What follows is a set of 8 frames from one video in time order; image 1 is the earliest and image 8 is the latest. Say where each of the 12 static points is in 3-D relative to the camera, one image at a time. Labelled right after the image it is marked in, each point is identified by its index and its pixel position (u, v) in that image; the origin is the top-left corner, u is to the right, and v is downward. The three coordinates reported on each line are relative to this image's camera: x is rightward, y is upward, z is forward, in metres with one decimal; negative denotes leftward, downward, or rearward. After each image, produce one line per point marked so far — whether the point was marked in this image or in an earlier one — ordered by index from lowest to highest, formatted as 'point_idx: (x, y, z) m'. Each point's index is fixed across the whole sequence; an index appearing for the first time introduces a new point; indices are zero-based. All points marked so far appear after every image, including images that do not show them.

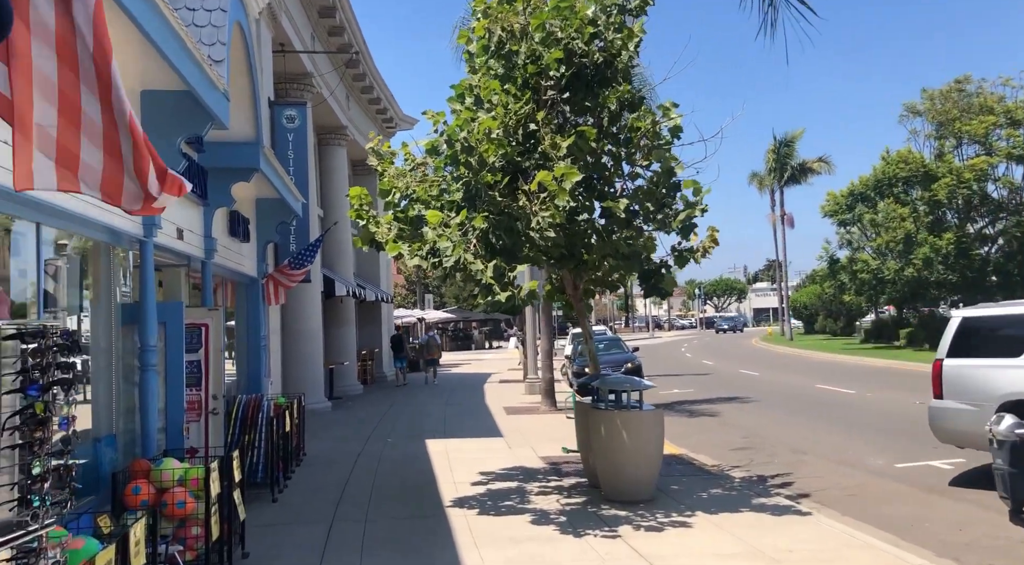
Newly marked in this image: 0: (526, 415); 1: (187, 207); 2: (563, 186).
0: (+0.3, -2.4, +17.7) m
1: (-3.2, +0.7, +9.5) m
2: (+0.5, +0.9, +8.5) m
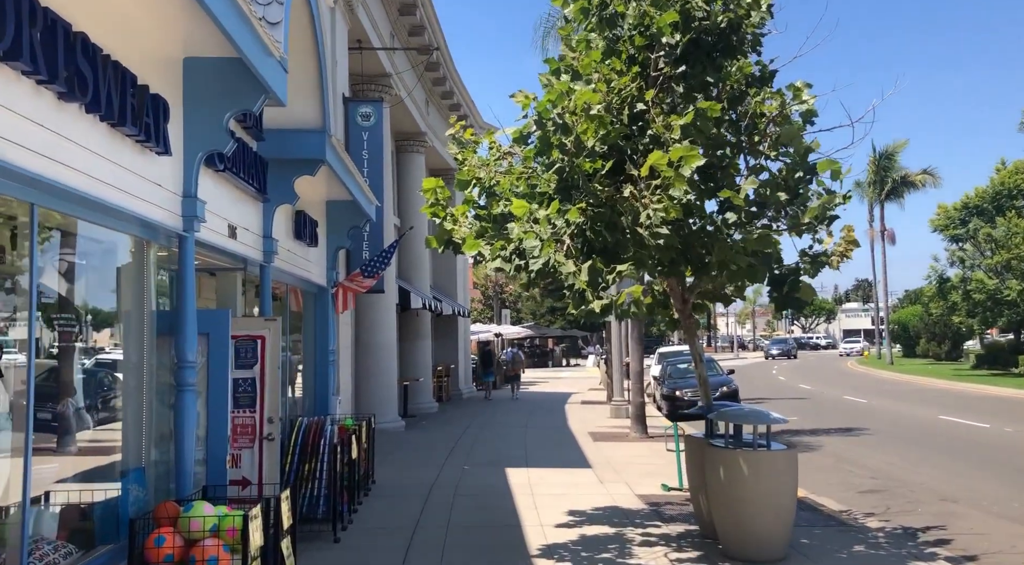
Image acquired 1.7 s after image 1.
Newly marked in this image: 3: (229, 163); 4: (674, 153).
0: (+1.7, -2.6, +16.1) m
1: (-2.3, +0.7, +8.3) m
2: (+1.2, +0.8, +7.0) m
3: (-2.2, +0.9, +7.4) m
4: (+1.2, +1.0, +7.0) m
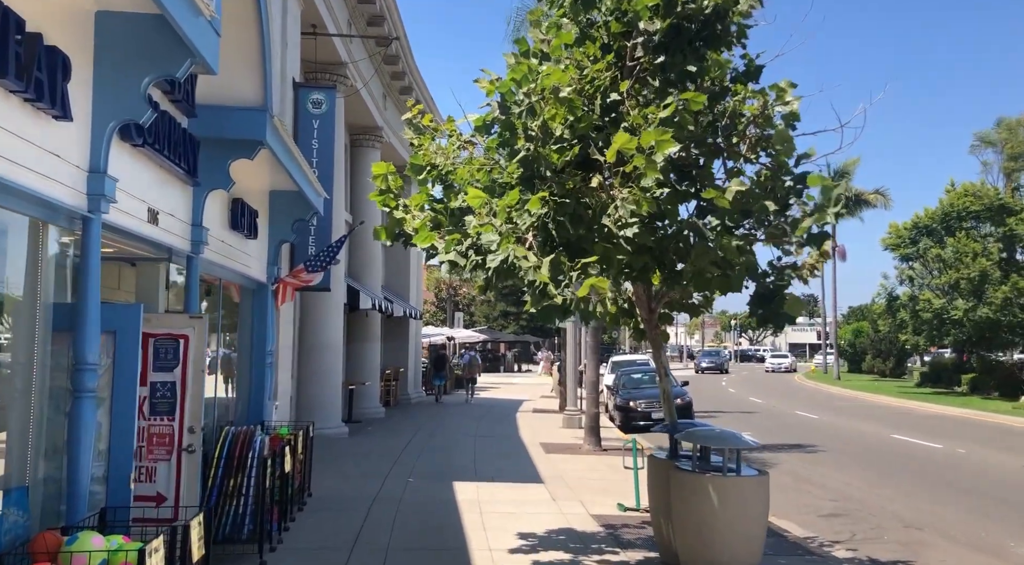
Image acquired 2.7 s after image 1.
0: (+0.9, -2.7, +15.4) m
1: (-2.6, +0.7, +7.4) m
2: (+1.0, +0.8, +6.3) m
3: (-2.4, +1.0, +6.5) m
4: (+0.9, +0.9, +6.2) m
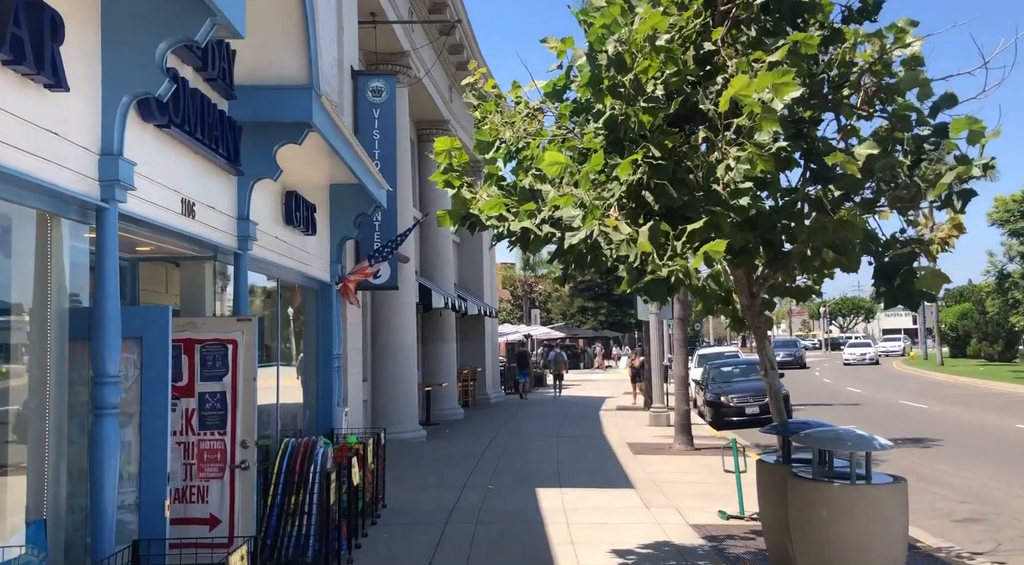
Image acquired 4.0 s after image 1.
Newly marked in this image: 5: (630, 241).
0: (+2.2, -2.6, +14.4) m
1: (-2.1, +0.7, +6.7) m
2: (+1.4, +0.9, +5.2) m
3: (-2.0, +1.0, +5.8) m
4: (+1.3, +1.0, +5.2) m
5: (+0.7, +0.2, +5.4) m
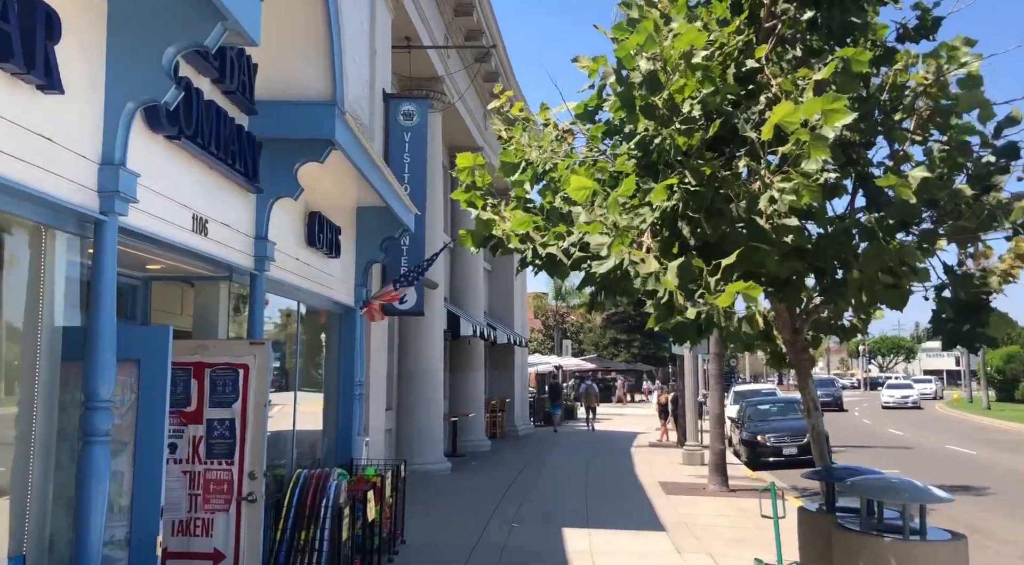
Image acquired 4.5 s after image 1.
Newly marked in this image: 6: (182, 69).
0: (+2.5, -3.0, +13.8) m
1: (-1.9, +0.6, +6.4) m
2: (+1.5, +0.7, +4.8) m
3: (-1.8, +0.9, +5.5) m
4: (+1.5, +0.9, +4.8) m
5: (+0.8, 0.0, +5.0) m
6: (-2.0, +1.3, +5.7) m
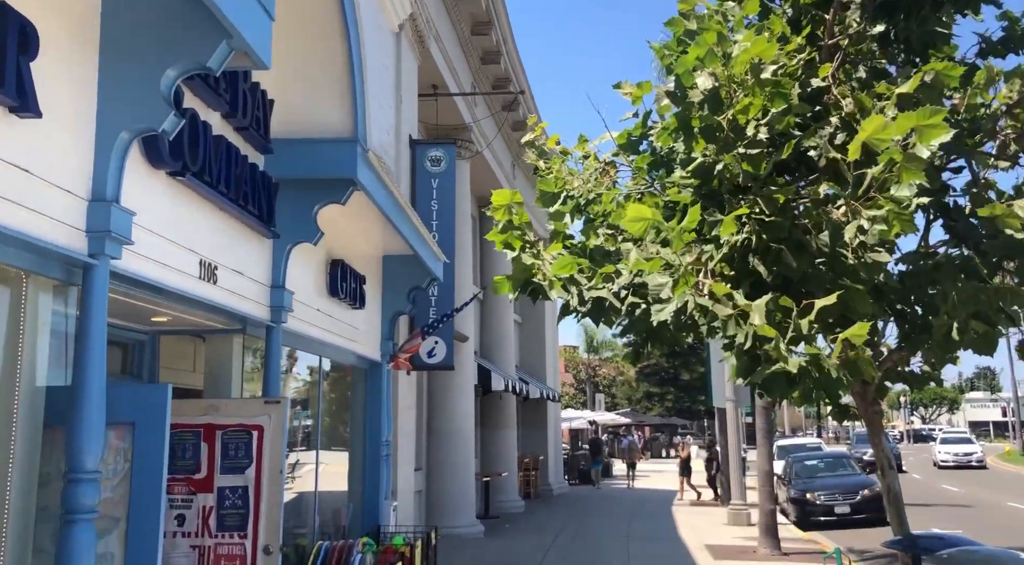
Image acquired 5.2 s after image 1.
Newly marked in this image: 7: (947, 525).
0: (+3.0, -3.7, +12.9) m
1: (-1.7, +0.3, +5.8) m
2: (+1.7, +0.5, +4.2) m
3: (-1.6, +0.6, +5.0) m
4: (+1.7, +0.7, +4.2) m
5: (+1.0, -0.2, +4.4) m
6: (-1.7, +1.0, +5.2) m
7: (+7.7, -4.3, +17.2) m
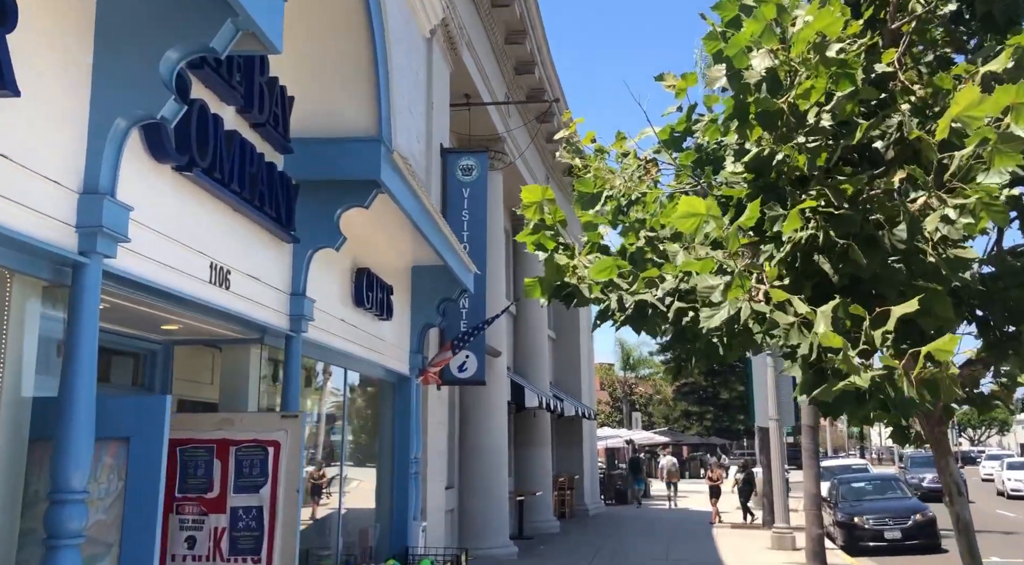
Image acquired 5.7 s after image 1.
0: (+3.5, -3.9, +12.3) m
1: (-1.5, +0.3, +5.5) m
2: (+1.9, +0.5, +3.7) m
3: (-1.5, +0.6, +4.6) m
4: (+1.8, +0.7, +3.7) m
5: (+1.1, -0.2, +3.9) m
6: (-1.6, +1.0, +4.9) m
7: (+8.3, -4.5, +16.5) m
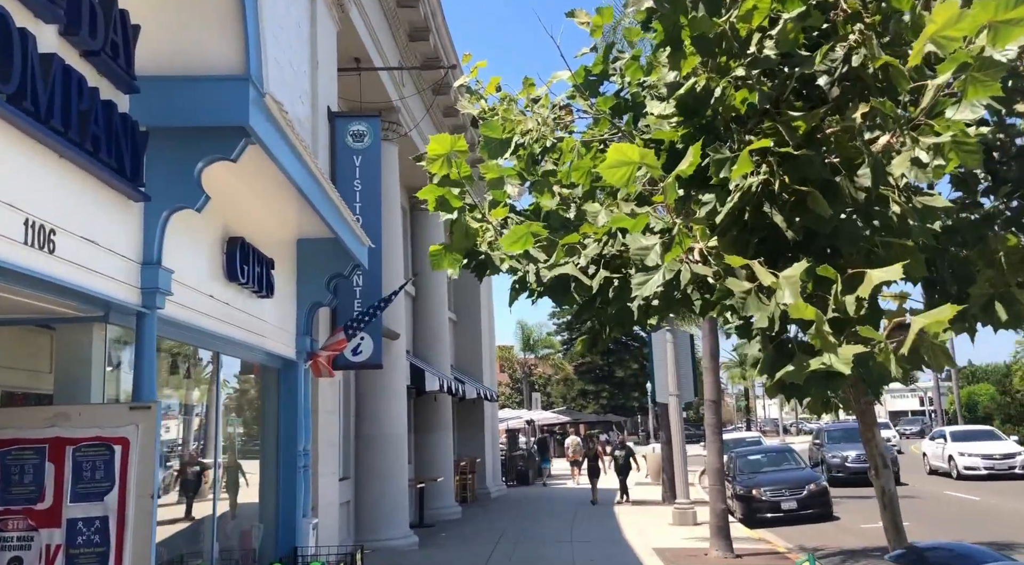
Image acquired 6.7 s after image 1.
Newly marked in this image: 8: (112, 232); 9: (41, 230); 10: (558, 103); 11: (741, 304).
0: (+2.3, -3.5, +11.9) m
1: (-2.0, +0.4, +4.5) m
2: (+1.5, +0.7, +3.1) m
3: (-1.9, +0.7, +3.6) m
4: (+1.5, +0.9, +3.1) m
5: (+0.8, 0.0, +3.2) m
6: (-2.0, +1.1, +3.9) m
7: (+6.7, -4.0, +16.5) m
8: (-2.0, +0.3, +4.9) m
9: (-2.0, +0.2, +4.1) m
10: (+0.2, +1.0, +5.2) m
11: (+0.7, 0.0, +3.2) m
